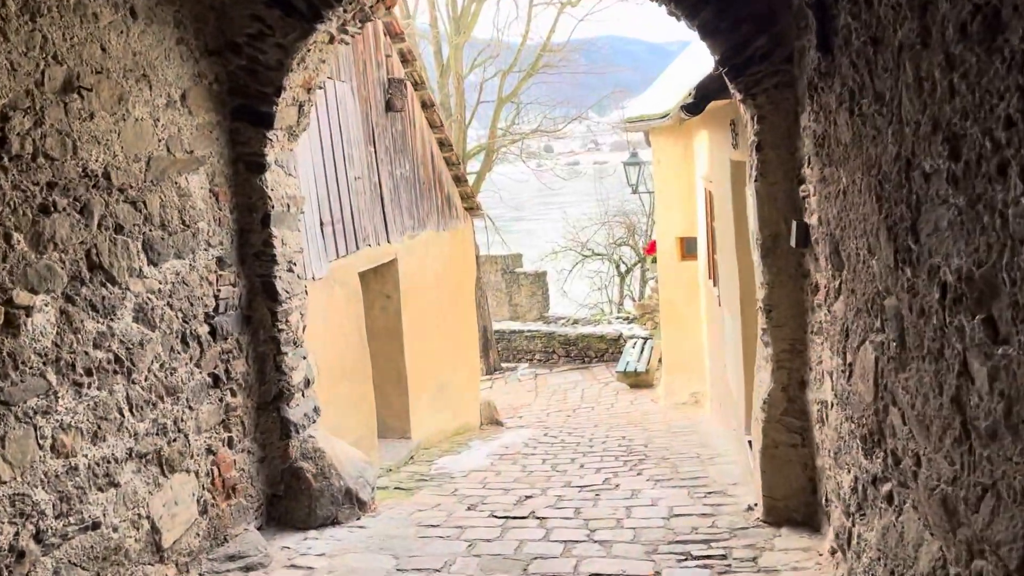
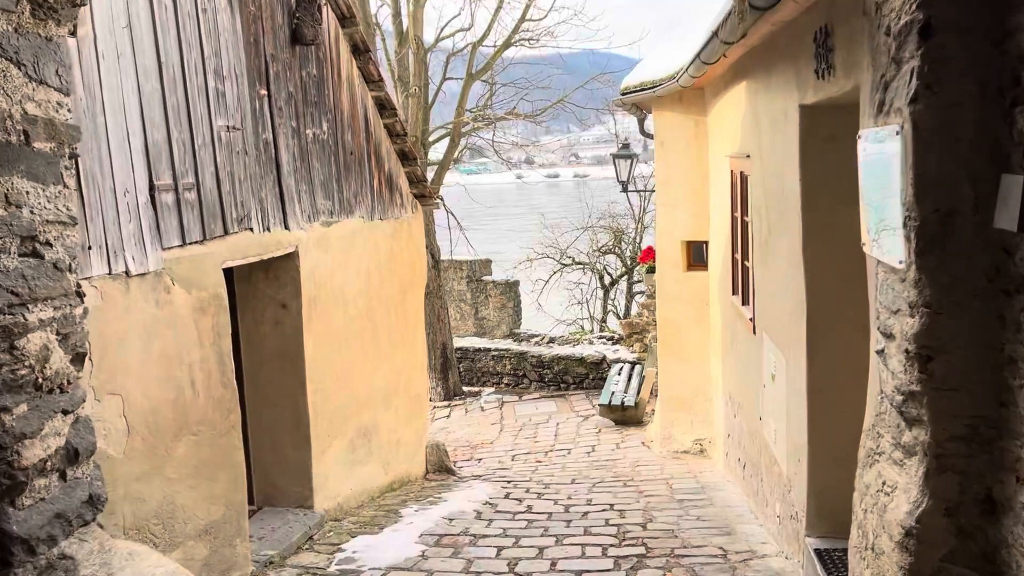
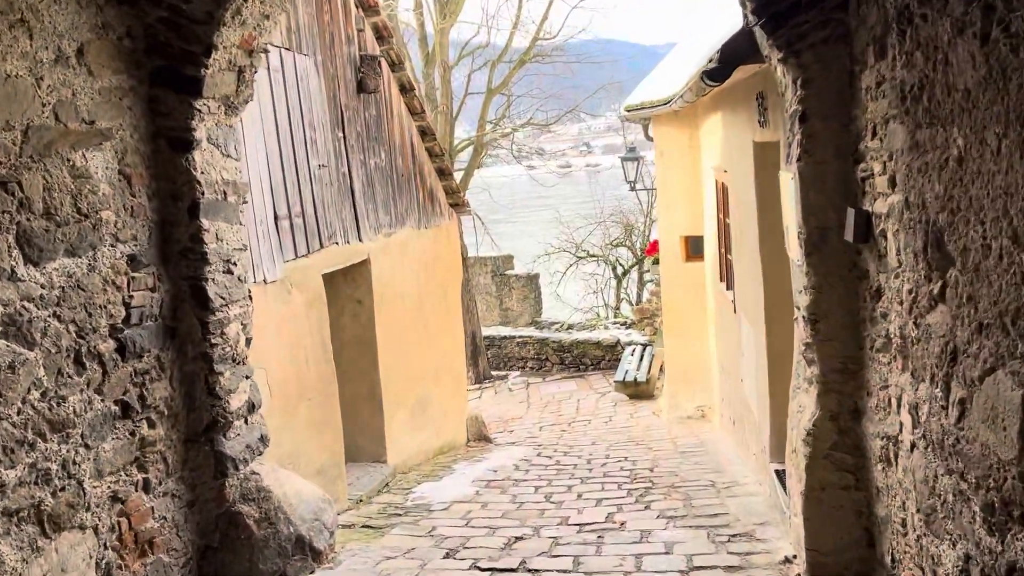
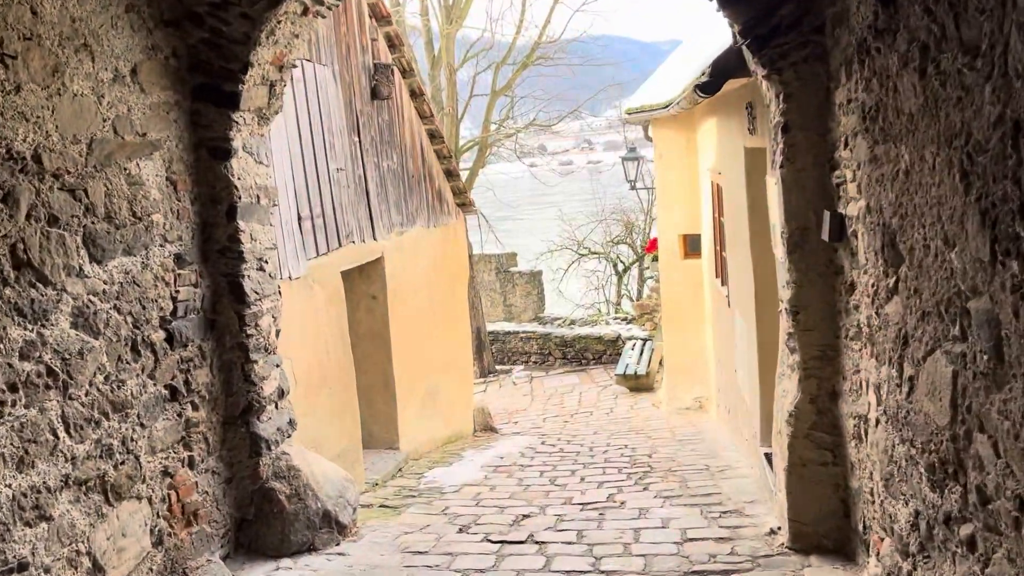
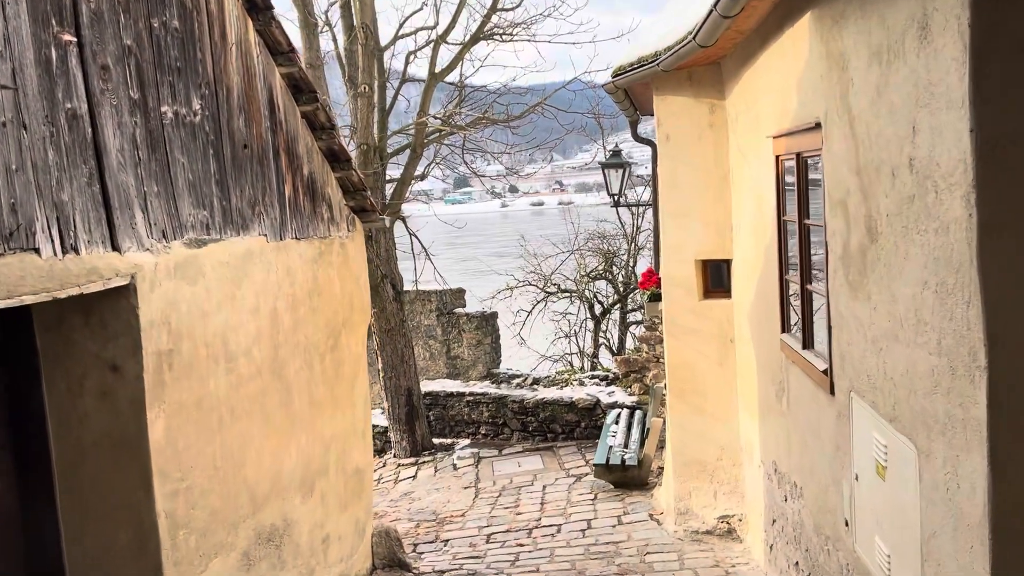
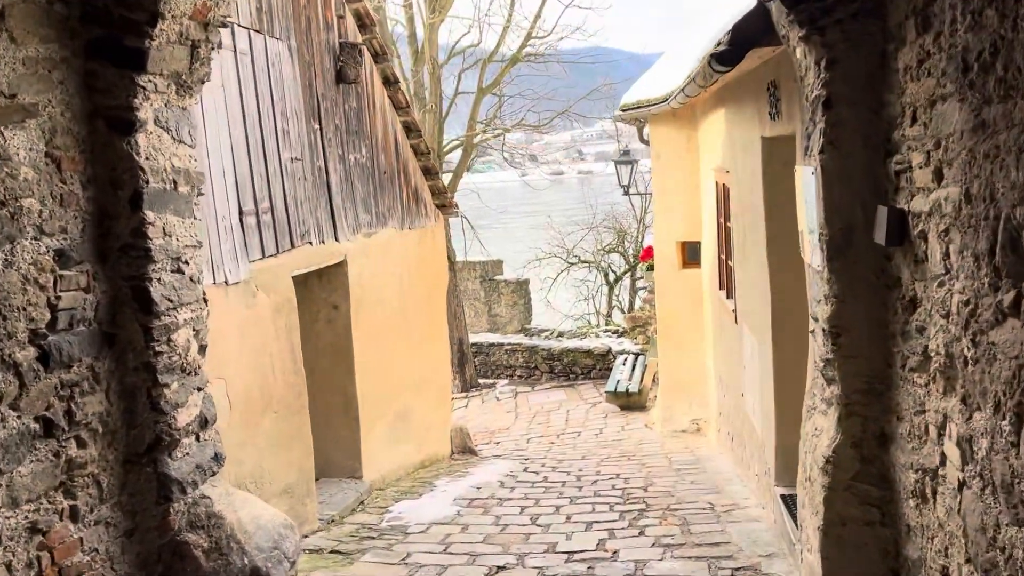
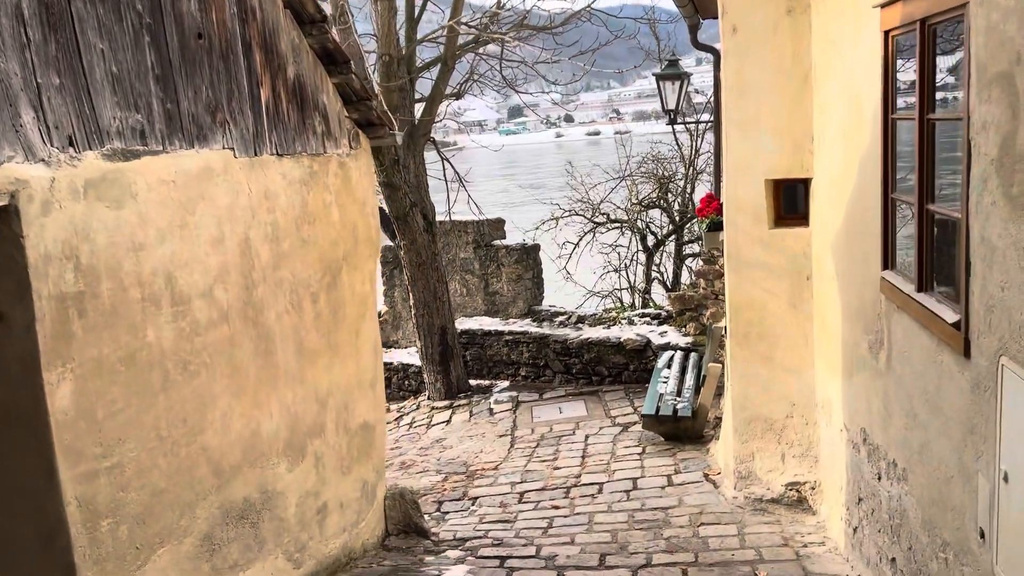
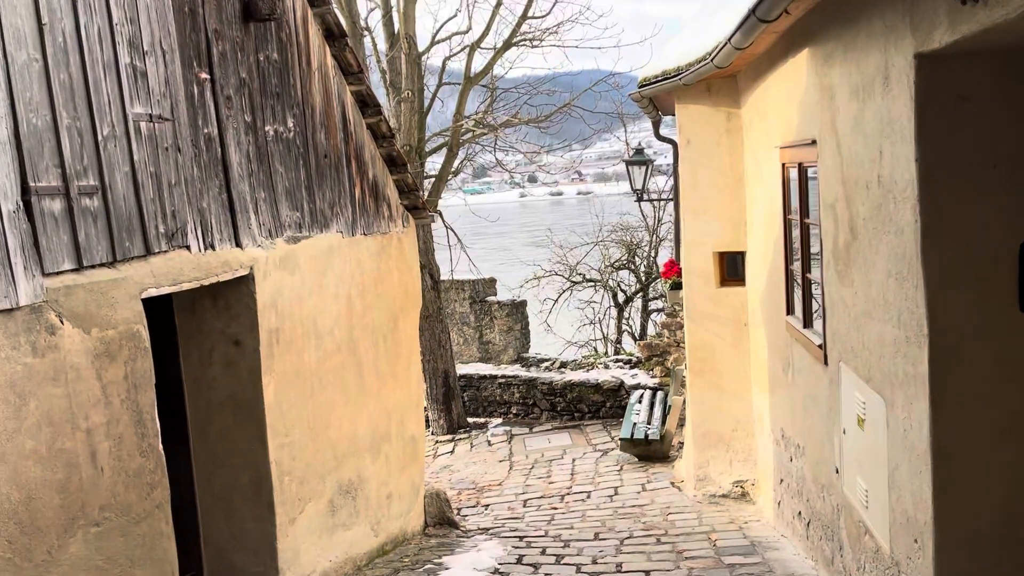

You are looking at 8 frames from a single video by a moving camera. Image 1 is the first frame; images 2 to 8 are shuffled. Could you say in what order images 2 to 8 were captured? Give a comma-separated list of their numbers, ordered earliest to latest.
4, 3, 6, 2, 8, 5, 7
